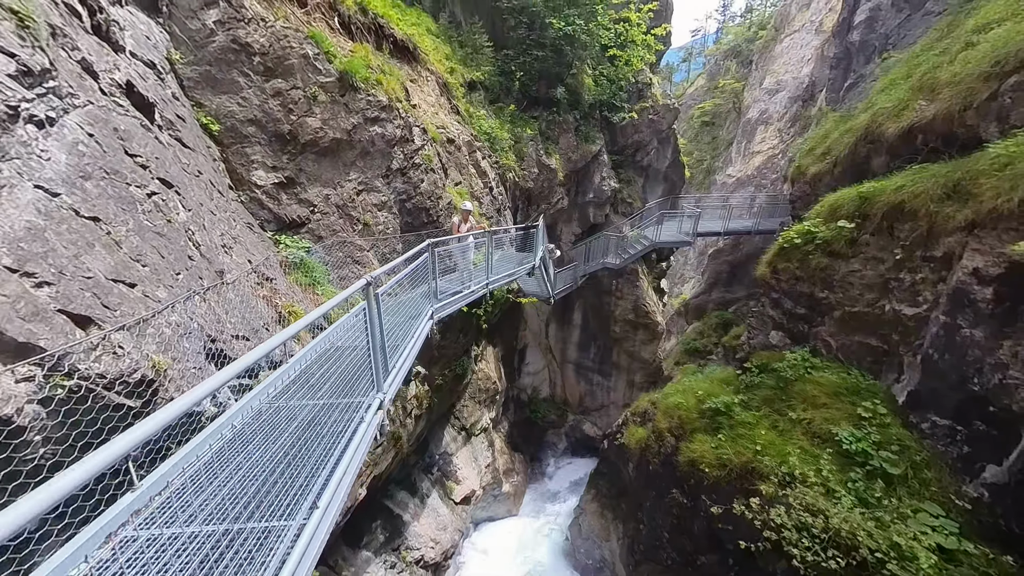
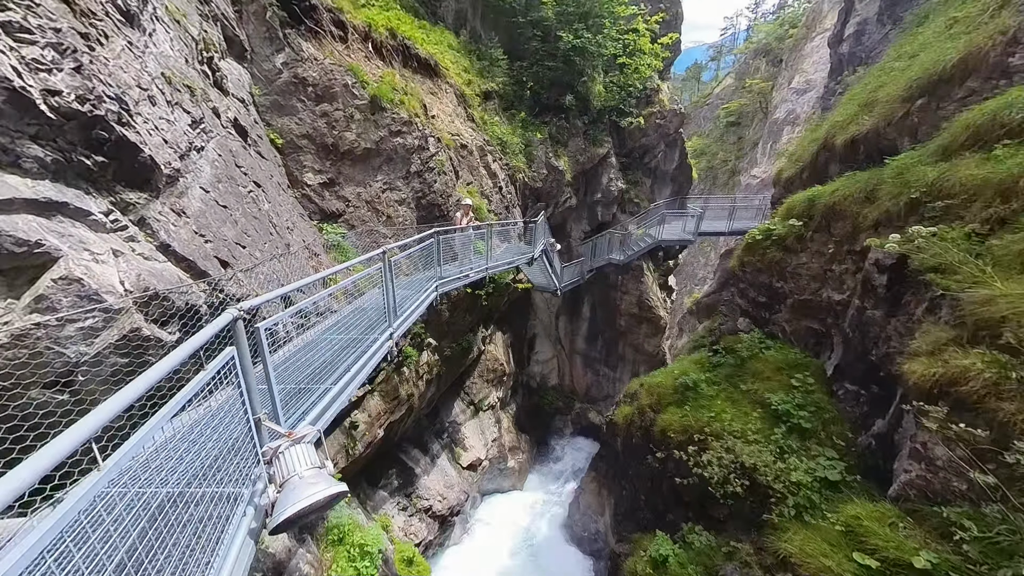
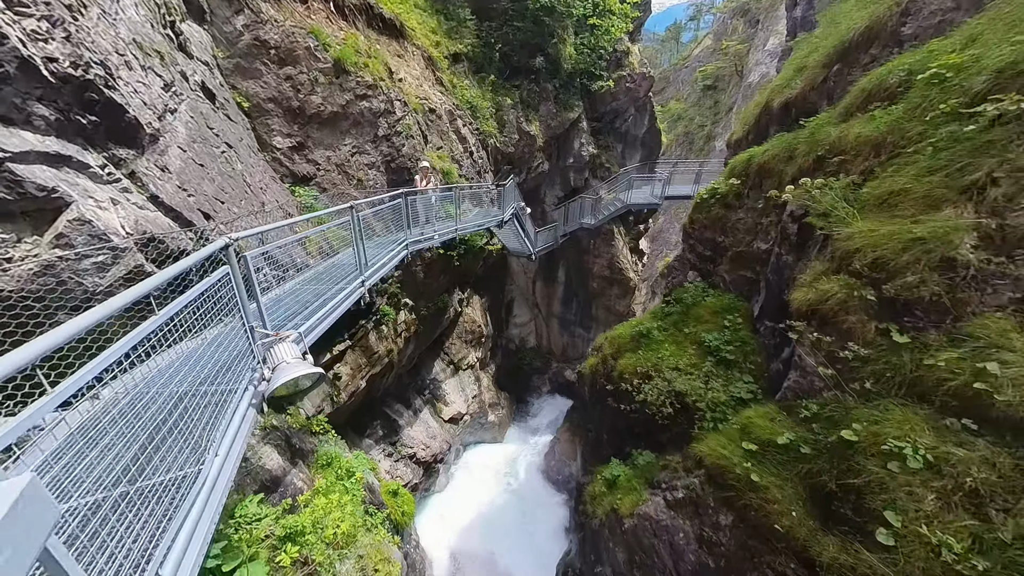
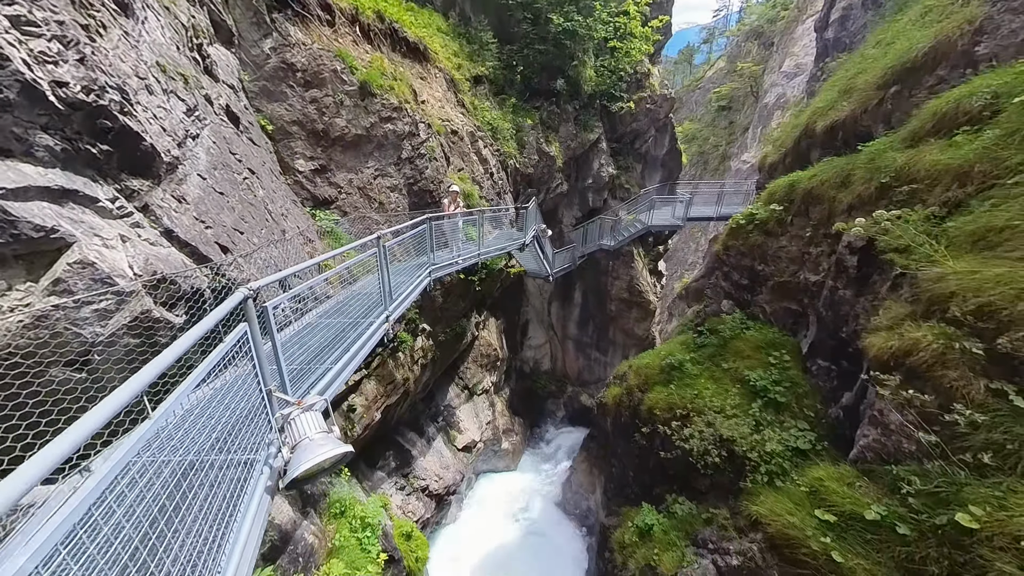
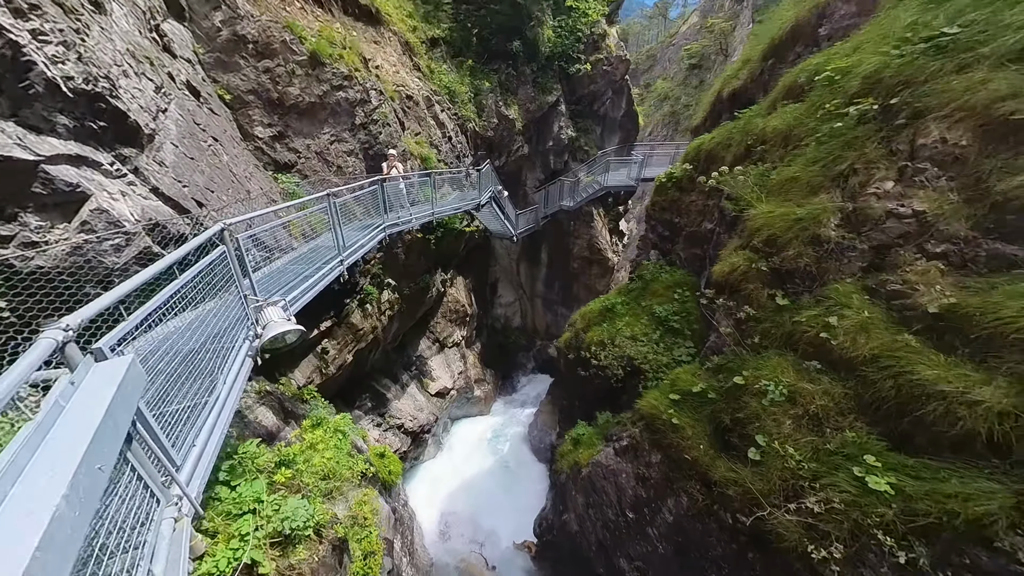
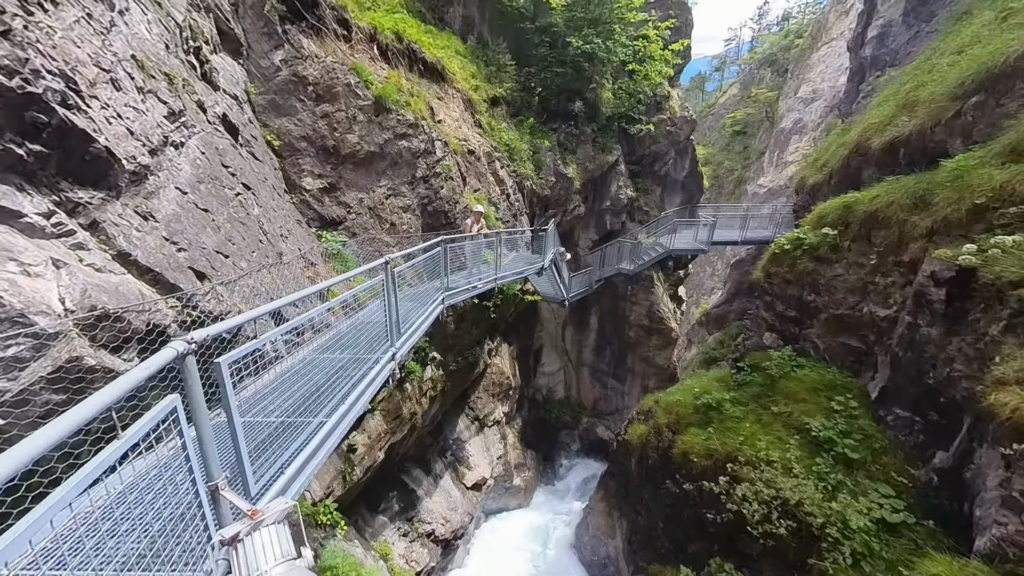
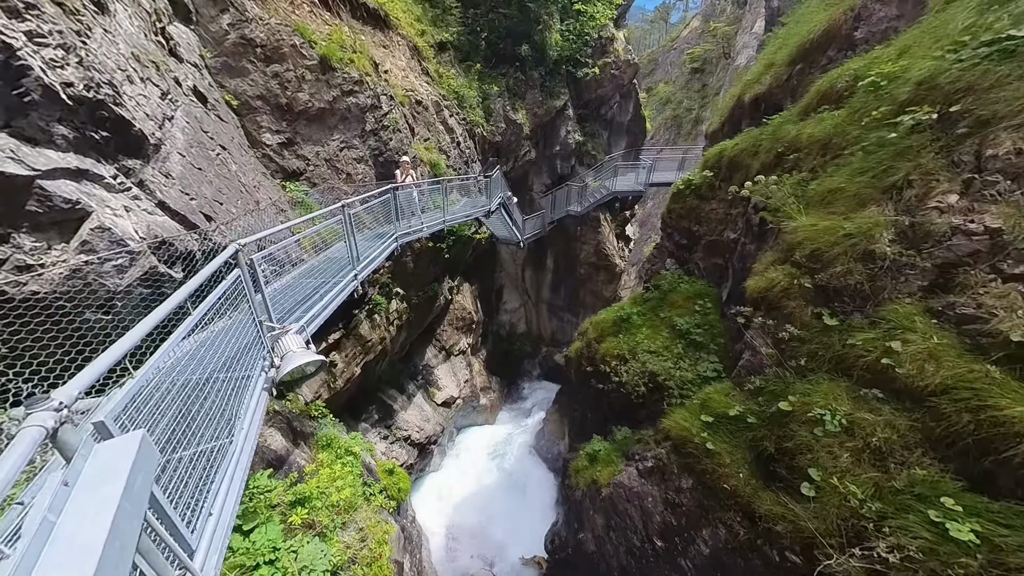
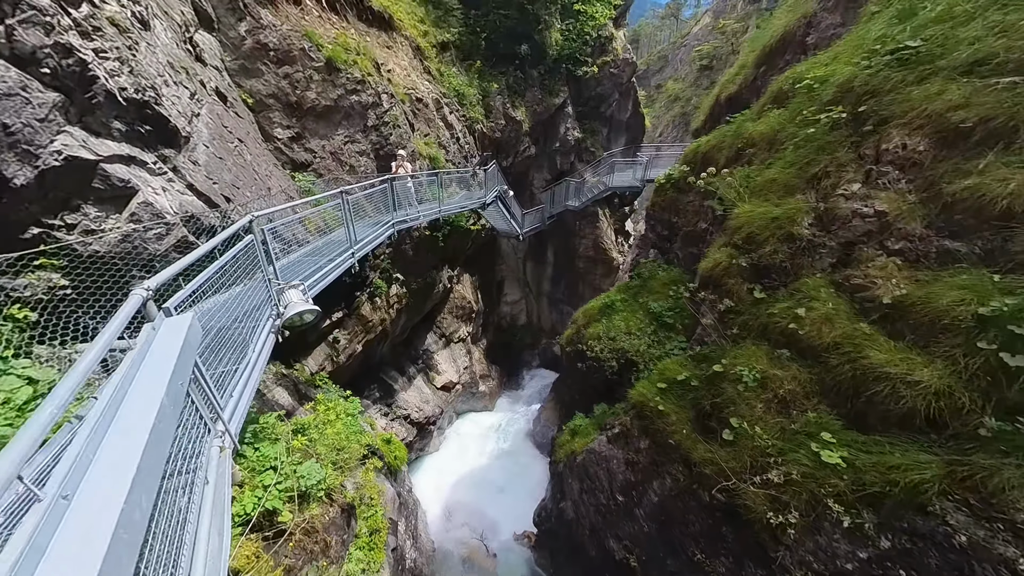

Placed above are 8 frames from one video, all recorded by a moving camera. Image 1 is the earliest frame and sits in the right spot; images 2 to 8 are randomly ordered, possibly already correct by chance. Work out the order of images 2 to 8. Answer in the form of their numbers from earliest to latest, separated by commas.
6, 2, 4, 3, 7, 5, 8
